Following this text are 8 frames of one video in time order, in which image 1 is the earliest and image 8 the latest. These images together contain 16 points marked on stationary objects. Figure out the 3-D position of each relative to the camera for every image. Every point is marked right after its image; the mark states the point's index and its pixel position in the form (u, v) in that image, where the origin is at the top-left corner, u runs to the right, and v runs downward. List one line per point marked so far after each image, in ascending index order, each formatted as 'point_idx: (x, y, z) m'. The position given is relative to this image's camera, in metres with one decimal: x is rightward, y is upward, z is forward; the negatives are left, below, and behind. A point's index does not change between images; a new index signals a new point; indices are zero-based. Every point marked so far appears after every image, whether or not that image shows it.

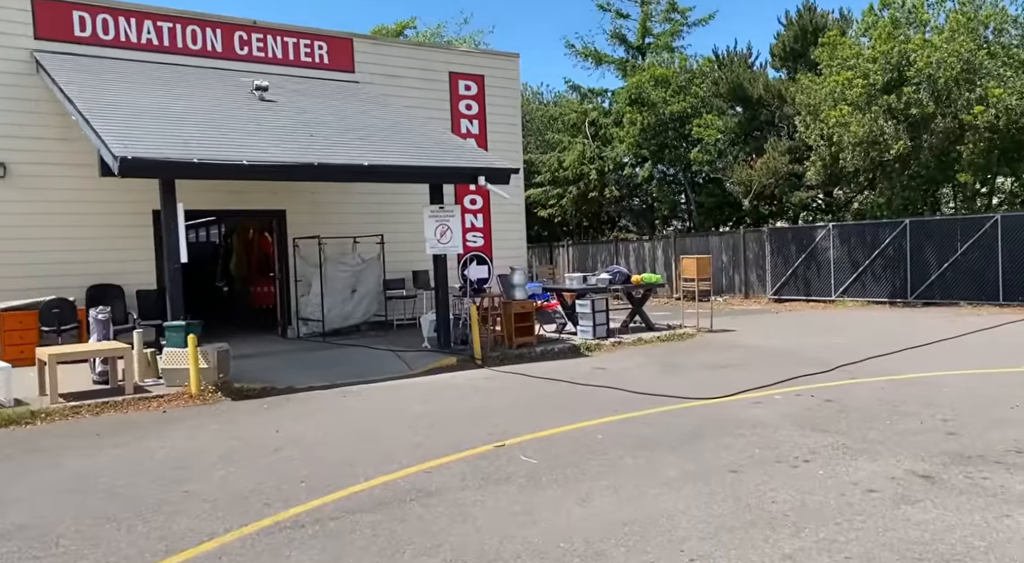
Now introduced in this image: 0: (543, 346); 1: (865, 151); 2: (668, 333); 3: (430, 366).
0: (+0.5, -1.1, +12.6) m
1: (+8.7, +3.2, +18.3) m
2: (+2.9, -1.0, +13.9) m
3: (-1.3, -1.3, +11.4) m
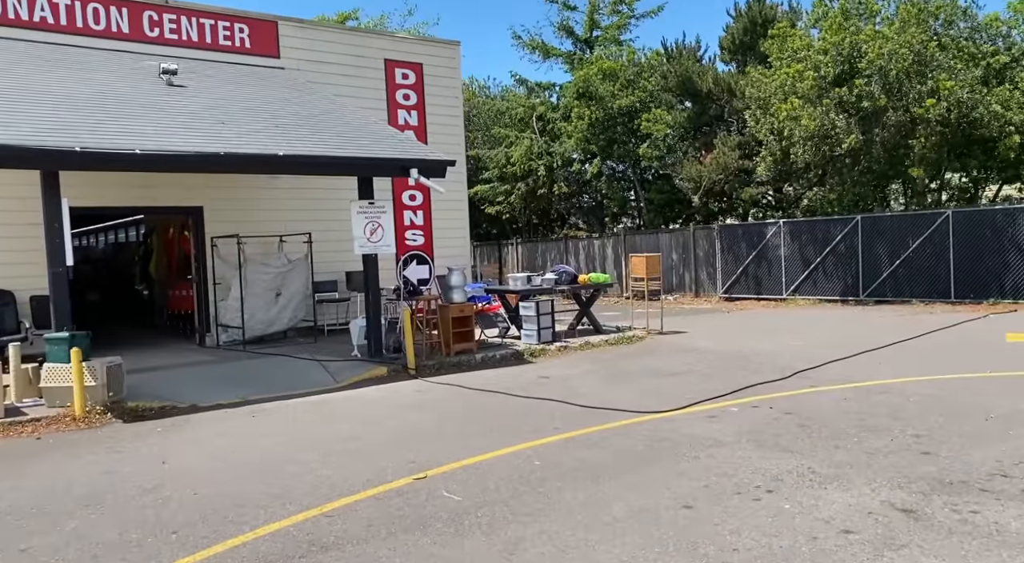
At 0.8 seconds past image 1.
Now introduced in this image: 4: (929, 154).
0: (-0.5, -1.1, +11.6) m
1: (+7.3, +3.3, +17.8) m
2: (+1.9, -1.0, +13.1) m
3: (-2.2, -1.3, +10.4) m
4: (+9.8, +3.0, +17.1) m
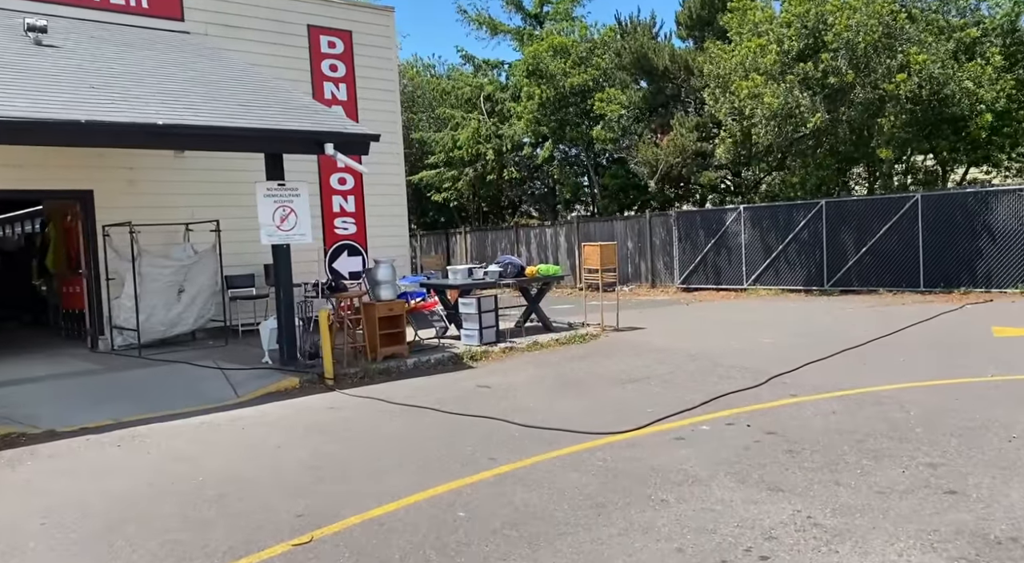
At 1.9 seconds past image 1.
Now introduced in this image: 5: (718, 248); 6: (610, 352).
0: (-1.3, -1.0, +10.2) m
1: (+6.0, +3.5, +16.7) m
2: (+0.9, -0.9, +11.8) m
3: (-3.0, -1.3, +8.8) m
4: (+8.5, +3.3, +16.1) m
5: (+5.4, +0.9, +19.5) m
6: (+1.4, -1.0, +10.7) m
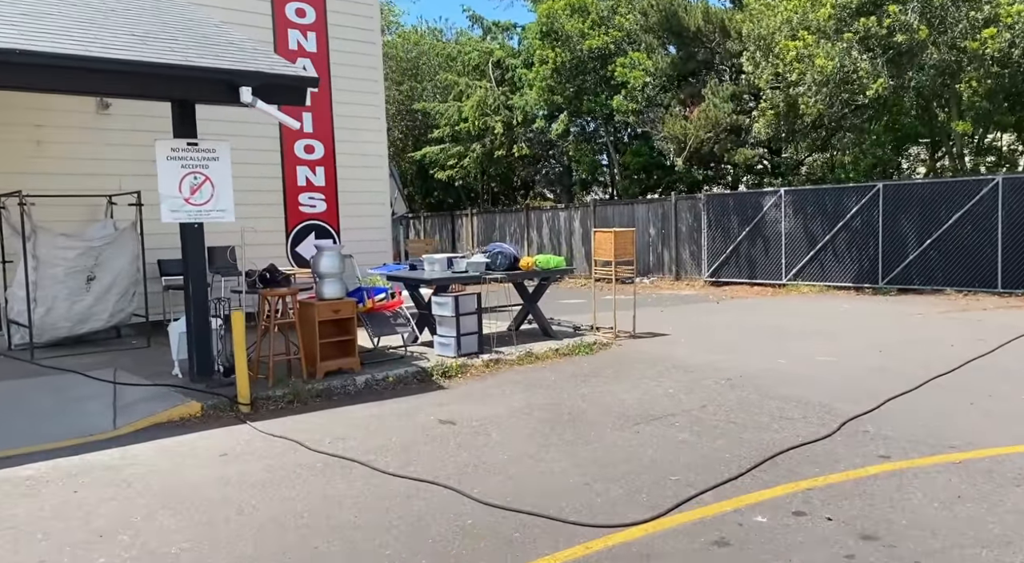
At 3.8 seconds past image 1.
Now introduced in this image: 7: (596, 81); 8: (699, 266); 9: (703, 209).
0: (-1.5, -1.0, +7.8) m
1: (+6.1, +3.6, +14.1) m
2: (+0.7, -0.8, +9.4) m
3: (-3.2, -1.2, +6.5) m
4: (+8.6, +3.3, +13.5) m
5: (+5.5, +1.0, +16.9) m
6: (+1.2, -1.0, +8.3) m
7: (+2.2, +5.3, +19.6) m
8: (+4.5, +0.4, +18.1) m
9: (+4.6, +1.8, +17.8) m
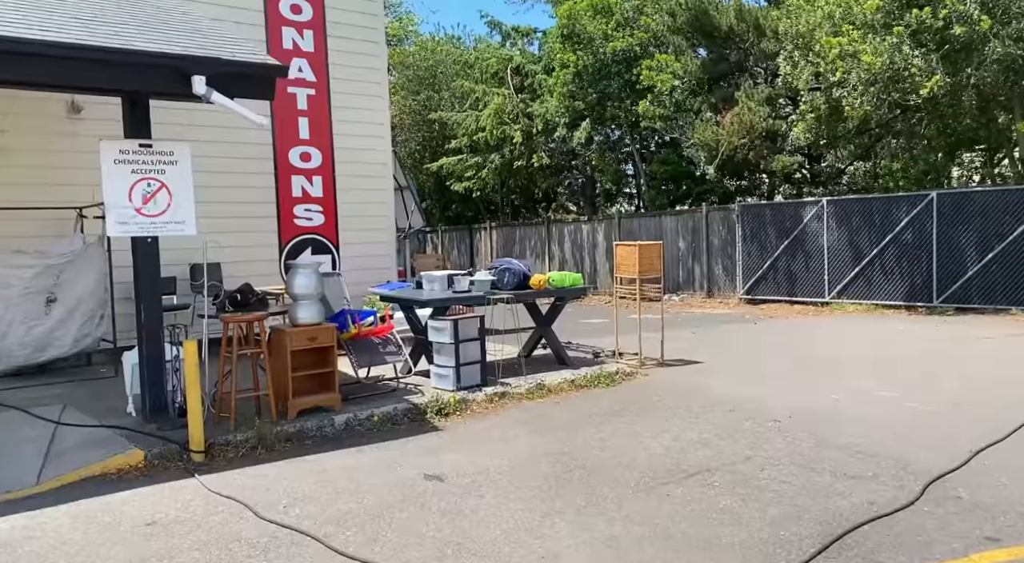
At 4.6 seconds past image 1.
0: (-1.5, -1.2, +6.7) m
1: (+6.3, +3.3, +12.8) m
2: (+0.9, -1.0, +8.2) m
3: (-3.2, -1.4, +5.5) m
4: (+8.8, +3.0, +12.1) m
5: (+5.9, +0.6, +15.6) m
6: (+1.3, -1.2, +7.1) m
7: (+2.7, +4.9, +18.5) m
8: (+5.0, 0.0, +16.8) m
9: (+5.0, +1.4, +16.5) m
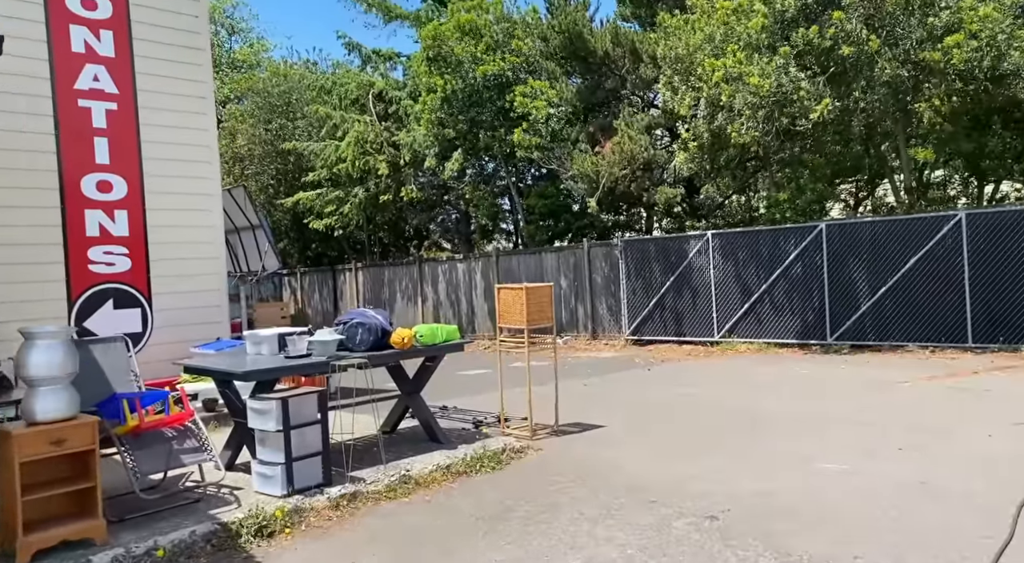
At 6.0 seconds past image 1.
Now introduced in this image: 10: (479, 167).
0: (-2.4, -1.6, +4.6) m
1: (+4.2, +2.6, +12.1) m
2: (-0.4, -1.5, +6.4) m
3: (-3.9, -1.8, +3.0) m
4: (+6.7, +2.5, +11.8) m
5: (+3.3, -0.2, +14.6) m
6: (+0.2, -1.6, +5.4) m
7: (-0.4, +3.9, +17.2) m
8: (+2.2, -0.8, +15.6) m
9: (+2.3, +0.5, +15.4) m
10: (-0.8, +2.9, +18.8) m
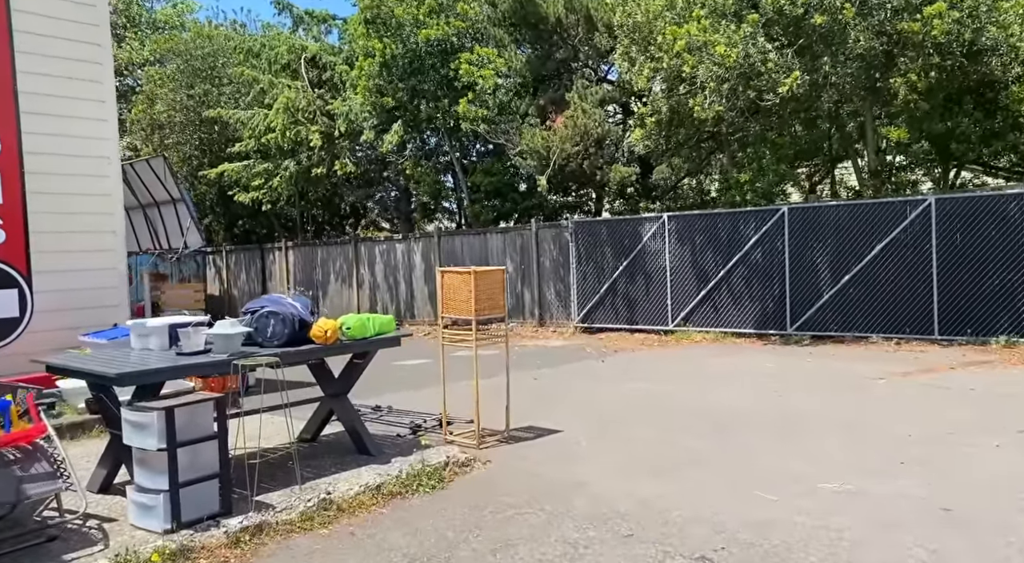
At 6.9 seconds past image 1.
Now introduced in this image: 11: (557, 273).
0: (-2.7, -1.5, +3.4) m
1: (+3.3, +2.9, +11.3) m
2: (-0.8, -1.4, +5.4) m
3: (-4.0, -1.7, +1.7) m
4: (+5.9, +2.6, +11.2) m
5: (+2.3, +0.1, +13.8) m
6: (-0.1, -1.5, +4.4) m
7: (-1.6, +4.3, +16.0) m
8: (+1.1, -0.5, +14.7) m
9: (+1.2, +0.8, +14.5) m
10: (-2.2, +3.4, +17.6) m
11: (+0.9, +0.2, +14.8) m
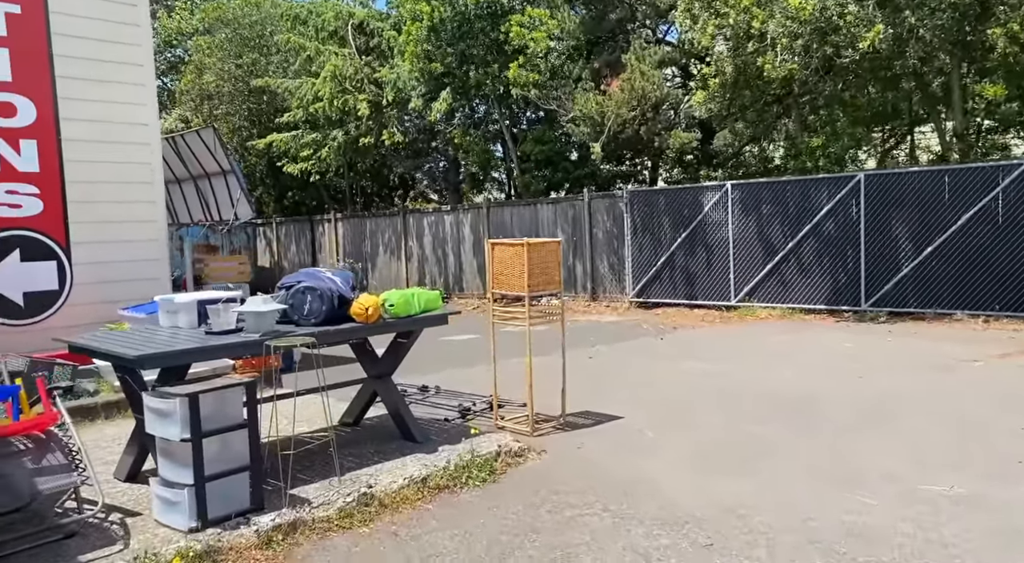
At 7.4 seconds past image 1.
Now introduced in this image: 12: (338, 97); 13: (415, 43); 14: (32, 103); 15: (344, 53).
0: (-2.4, -1.4, +3.1) m
1: (+4.1, +3.2, +10.3) m
2: (-0.4, -1.2, +4.9) m
3: (-3.9, -1.7, +1.5) m
4: (+6.7, +3.0, +10.1) m
5: (+3.2, +0.6, +13.1) m
6: (+0.2, -1.4, +3.9) m
7: (-0.5, +4.8, +15.3) m
8: (+2.1, 0.0, +14.1) m
9: (+2.1, +1.4, +13.8) m
10: (-1.0, +4.0, +17.0) m
11: (+1.9, +0.7, +14.1) m
12: (-4.0, +4.3, +17.1) m
13: (-2.0, +4.9, +15.2) m
14: (-4.8, +1.8, +7.3) m
15: (-3.9, +5.3, +17.3) m
